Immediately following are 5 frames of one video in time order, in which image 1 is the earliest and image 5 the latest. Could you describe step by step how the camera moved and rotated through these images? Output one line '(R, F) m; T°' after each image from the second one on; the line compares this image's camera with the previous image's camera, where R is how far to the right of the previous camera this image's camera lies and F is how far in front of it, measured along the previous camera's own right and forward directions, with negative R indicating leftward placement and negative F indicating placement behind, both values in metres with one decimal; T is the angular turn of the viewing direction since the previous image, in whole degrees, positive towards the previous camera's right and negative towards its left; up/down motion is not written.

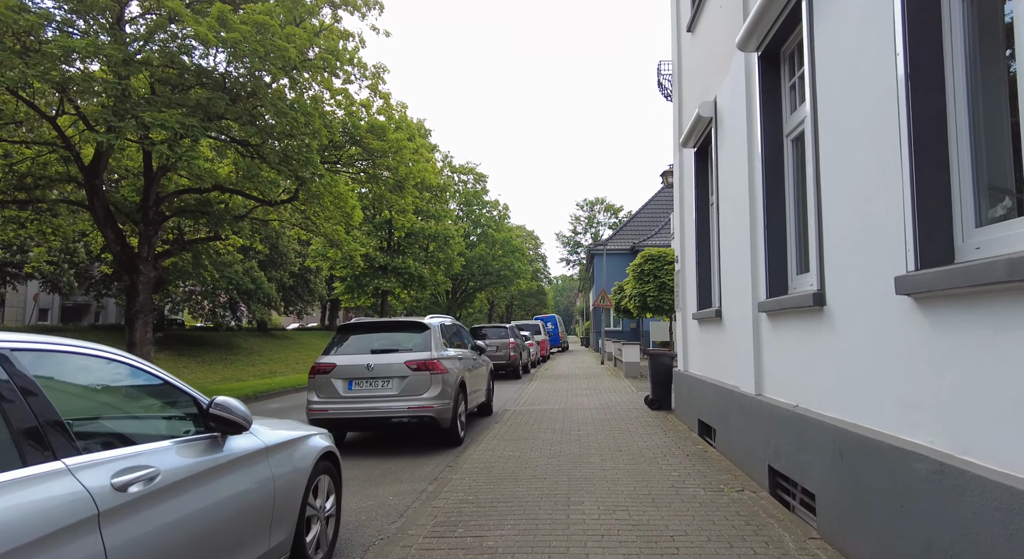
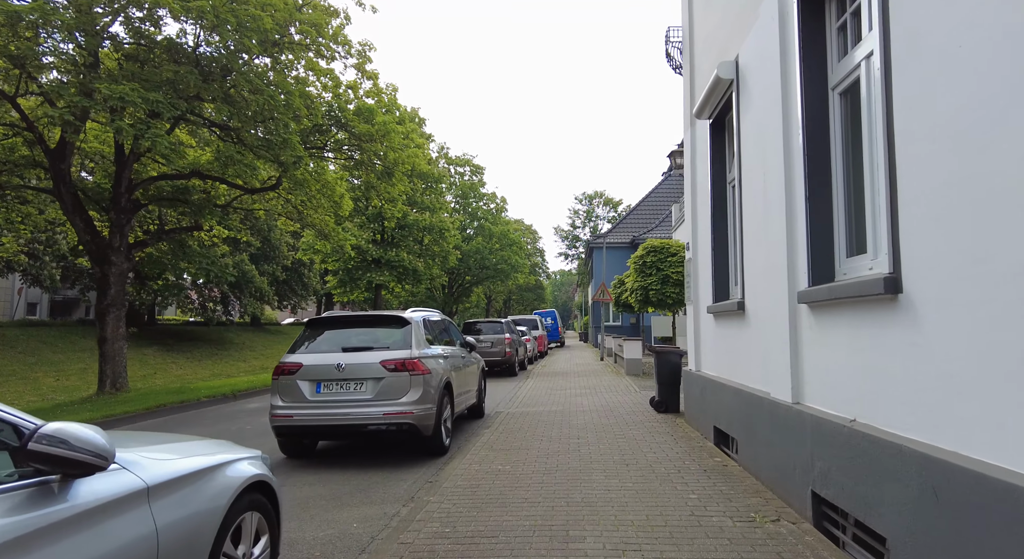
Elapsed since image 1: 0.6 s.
(+0.1, +0.9) m; 0°
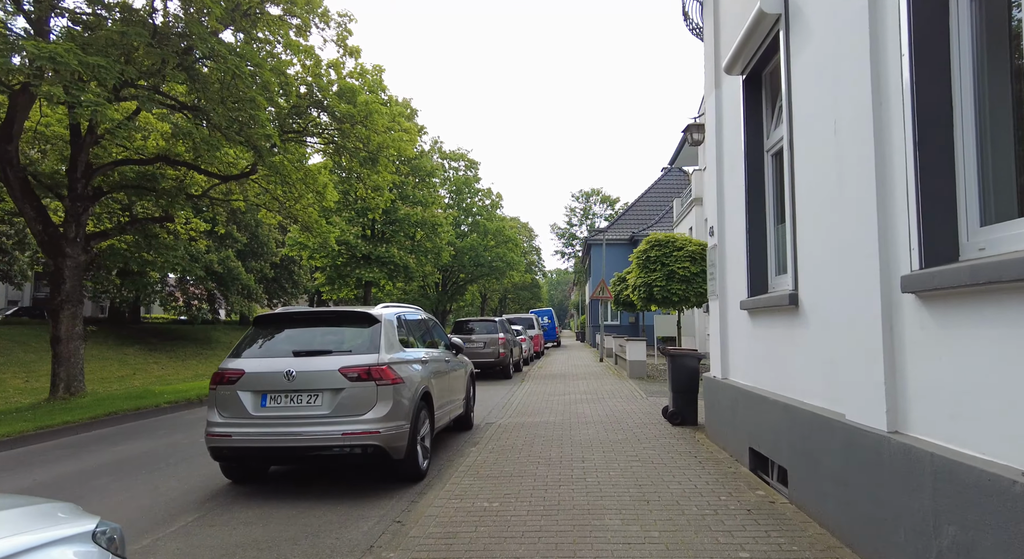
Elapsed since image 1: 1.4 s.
(0.0, +1.2) m; 0°
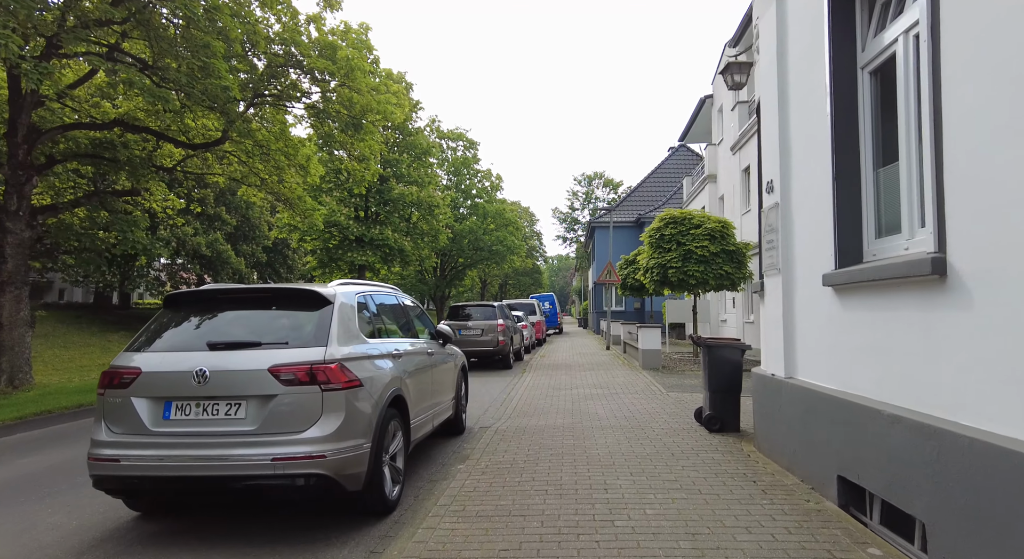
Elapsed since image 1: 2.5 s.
(0.0, +1.5) m; 0°
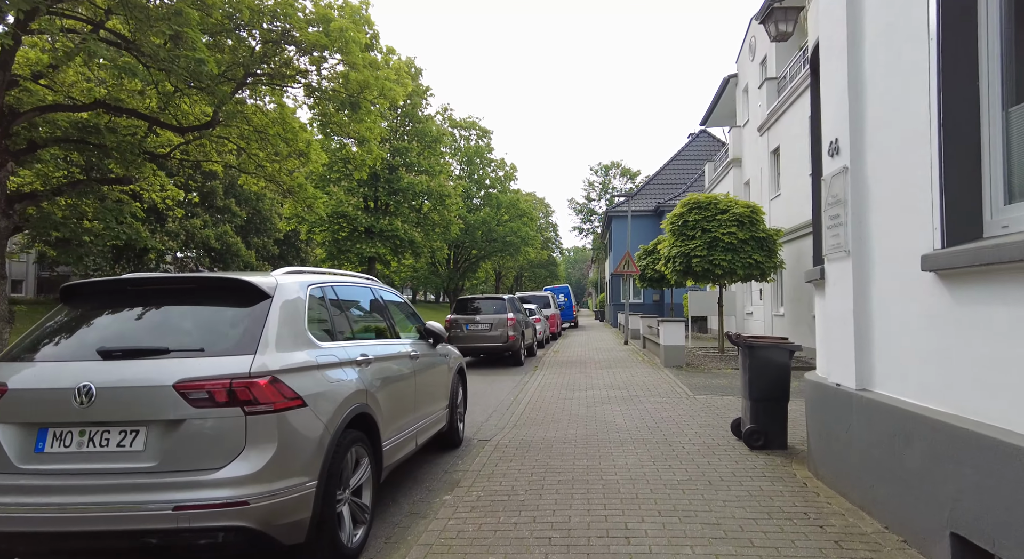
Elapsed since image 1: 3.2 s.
(+0.1, +1.0) m; -2°
